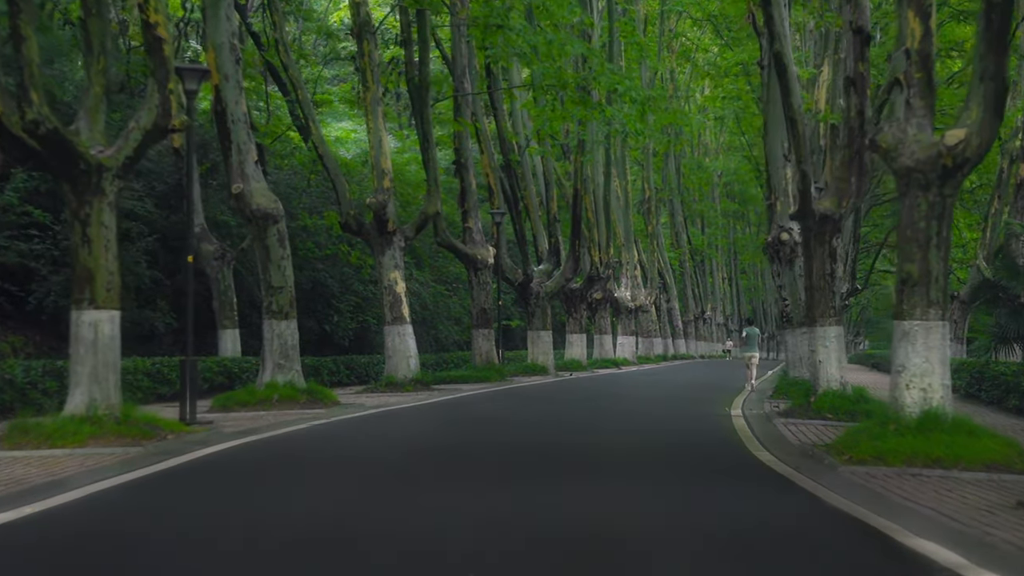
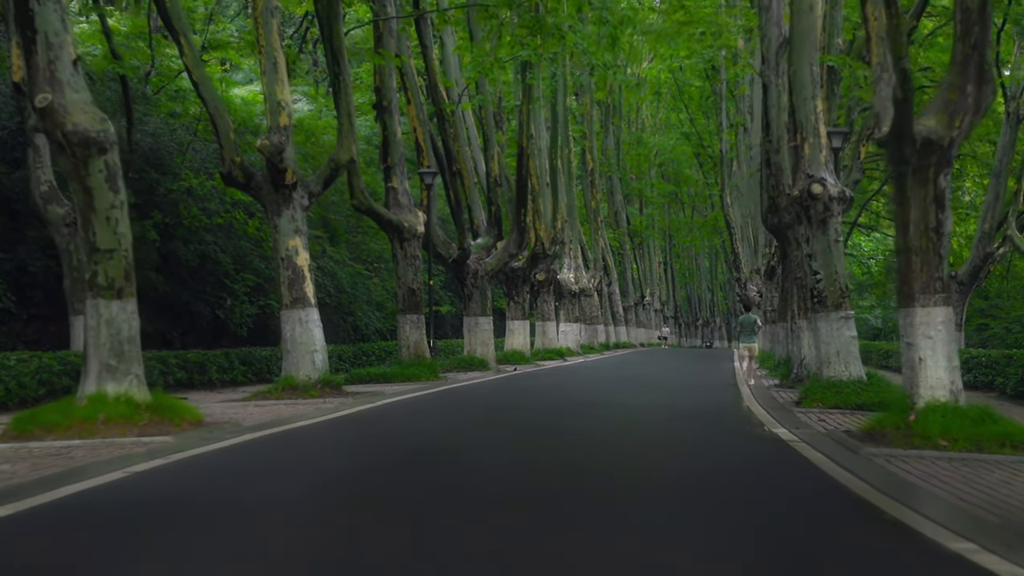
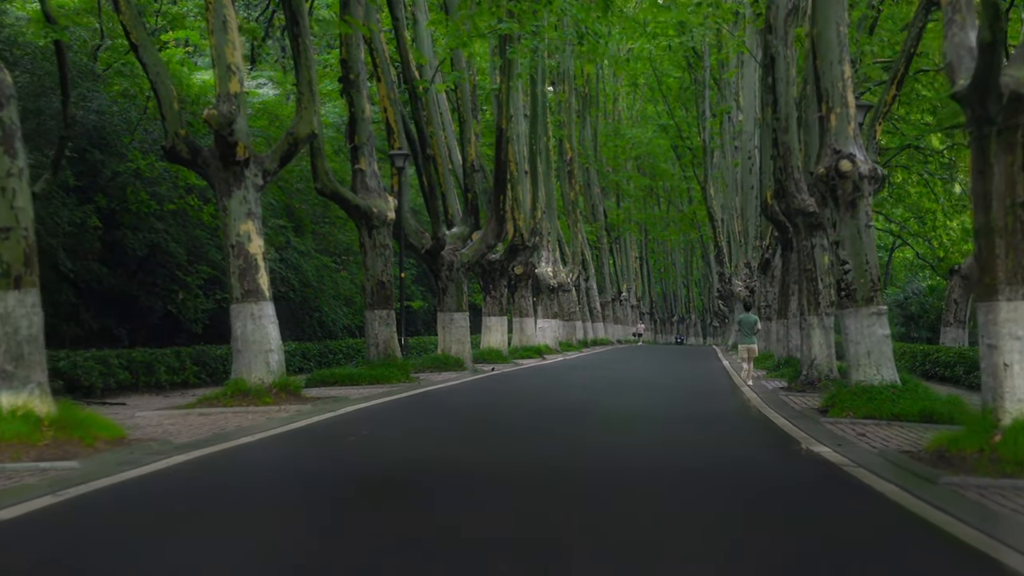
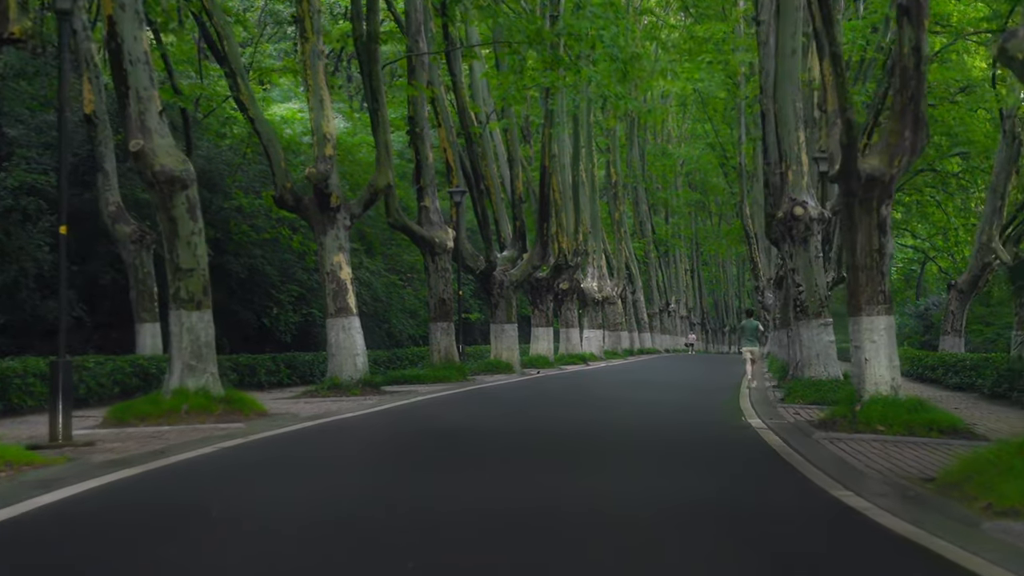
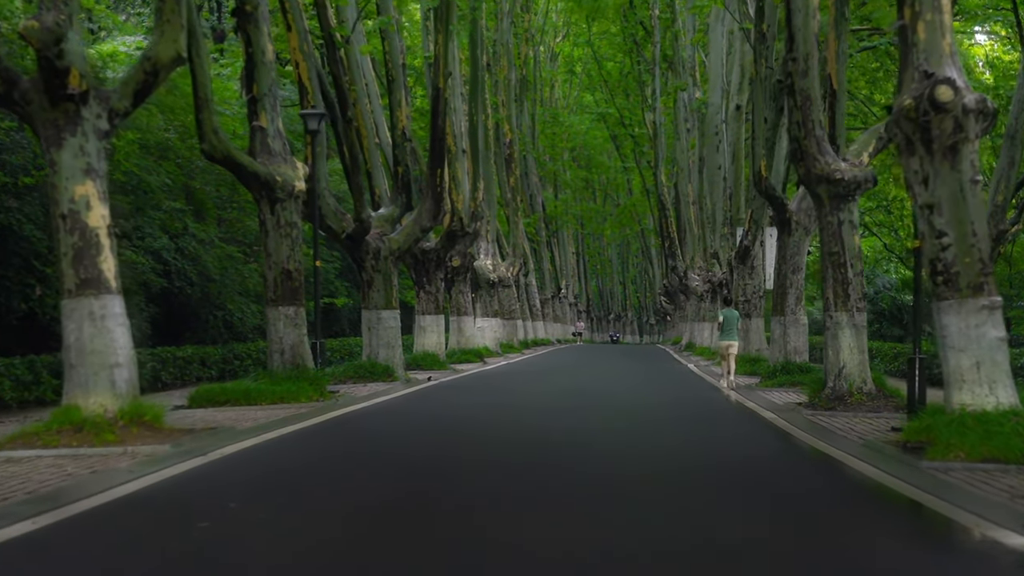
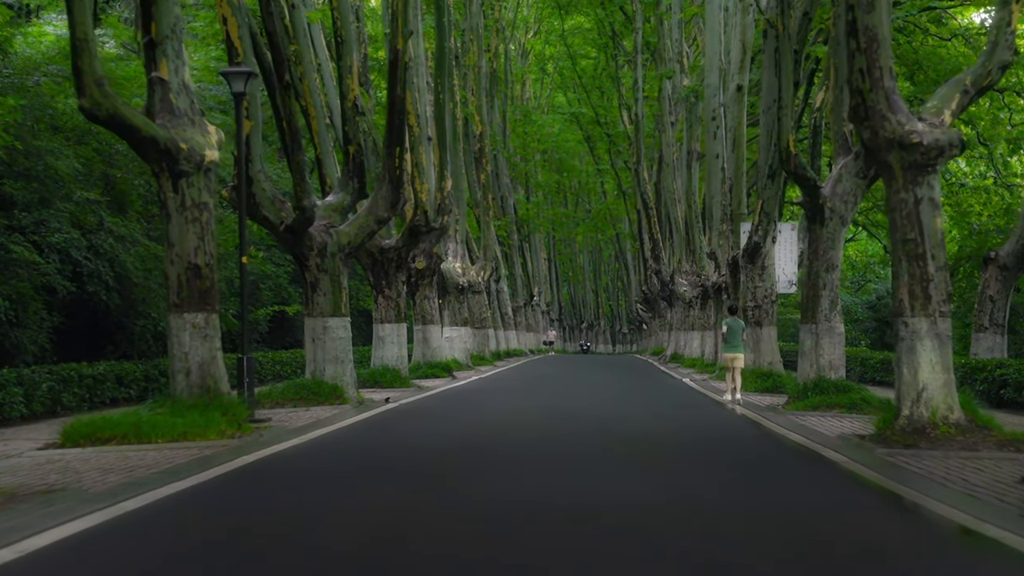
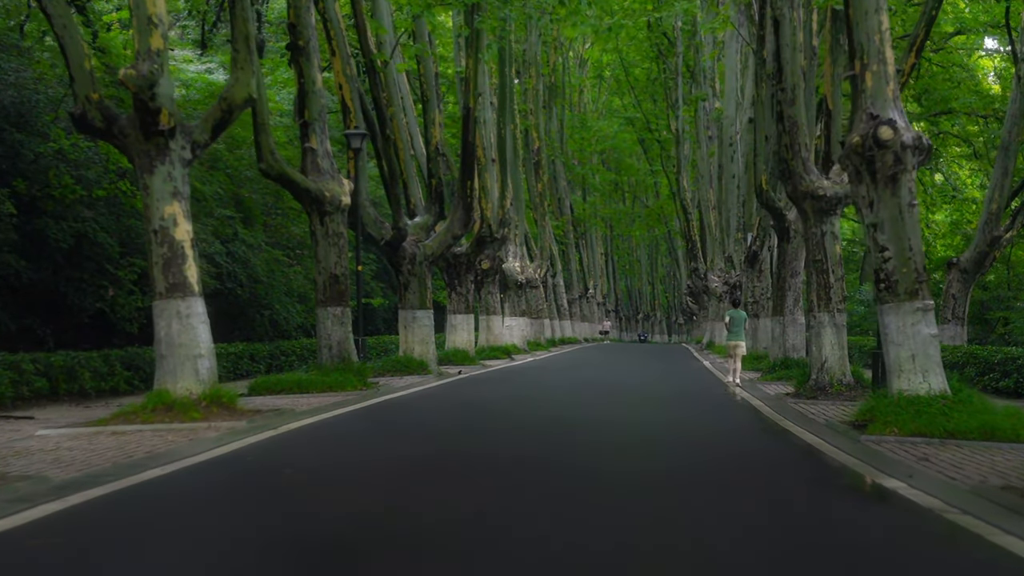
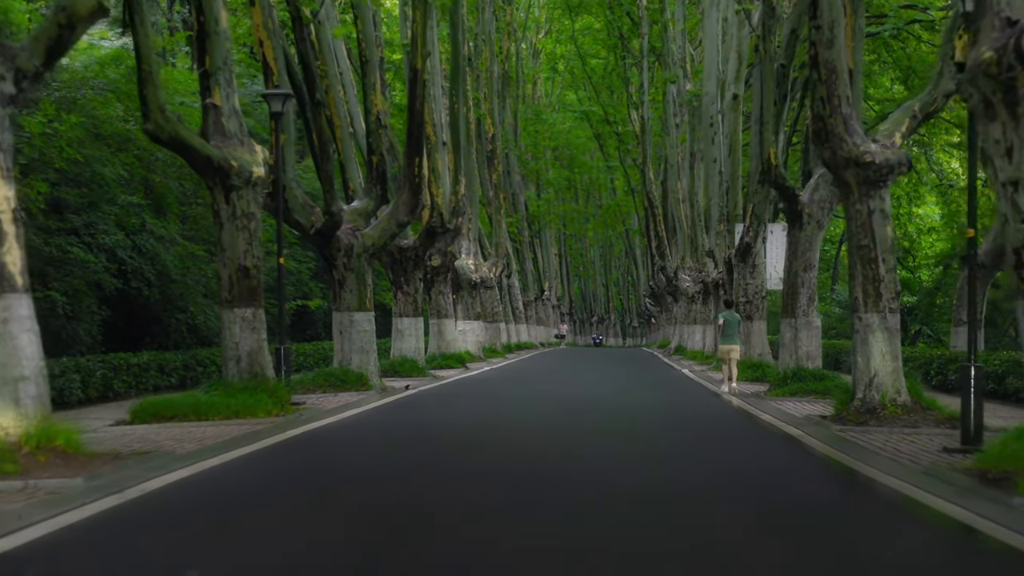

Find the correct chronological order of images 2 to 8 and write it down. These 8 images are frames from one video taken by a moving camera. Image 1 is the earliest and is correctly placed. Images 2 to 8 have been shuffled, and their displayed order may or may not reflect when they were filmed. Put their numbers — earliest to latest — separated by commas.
4, 2, 3, 7, 5, 8, 6
